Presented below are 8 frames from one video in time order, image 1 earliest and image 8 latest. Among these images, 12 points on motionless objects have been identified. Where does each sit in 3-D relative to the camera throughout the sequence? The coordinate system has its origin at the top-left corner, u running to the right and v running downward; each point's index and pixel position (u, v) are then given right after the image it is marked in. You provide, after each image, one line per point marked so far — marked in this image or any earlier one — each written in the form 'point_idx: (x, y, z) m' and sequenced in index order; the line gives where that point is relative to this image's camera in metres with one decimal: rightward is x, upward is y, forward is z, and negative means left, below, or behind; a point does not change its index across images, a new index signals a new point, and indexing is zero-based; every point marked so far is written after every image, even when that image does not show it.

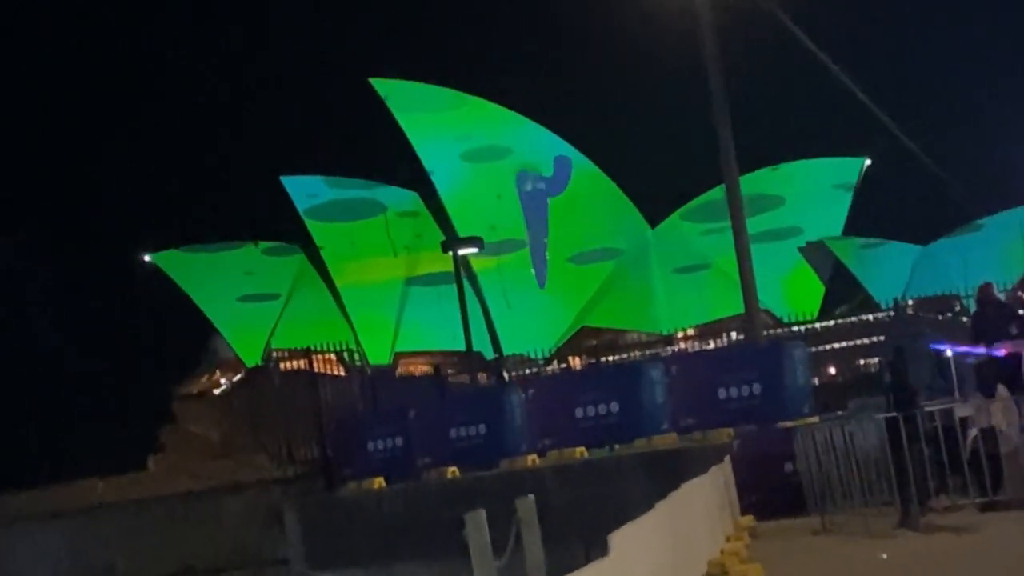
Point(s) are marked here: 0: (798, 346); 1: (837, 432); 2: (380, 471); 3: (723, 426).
0: (+3.3, -0.7, +12.9) m
1: (+3.6, -1.6, +11.9) m
2: (-2.0, -2.5, +14.3) m
3: (+2.4, -1.7, +13.0) m
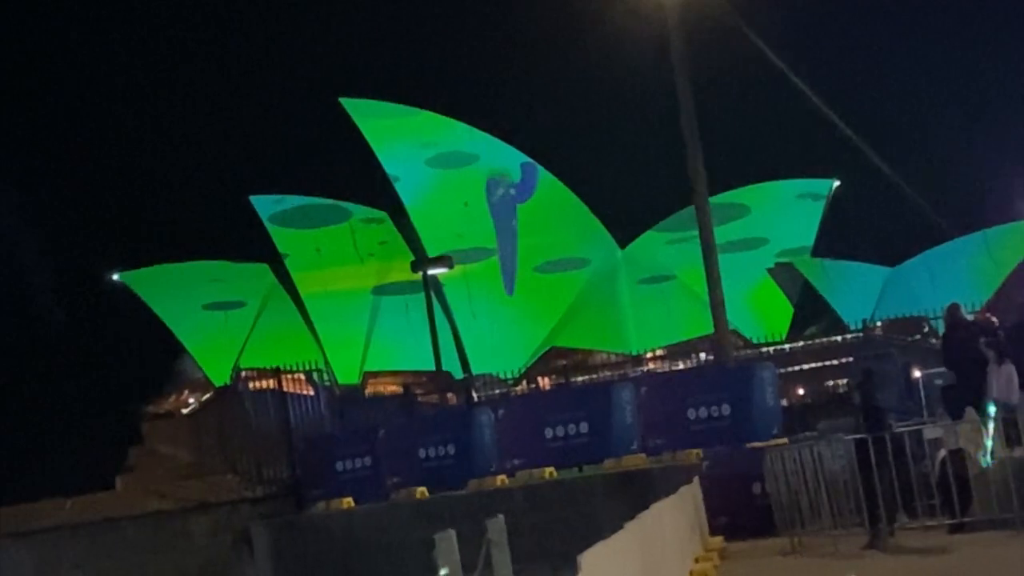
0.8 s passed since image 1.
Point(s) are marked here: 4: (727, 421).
0: (+3.0, -1.0, +12.9) m
1: (+3.2, -1.8, +11.9) m
2: (-2.3, -2.7, +14.4) m
3: (+2.1, -1.9, +13.0) m
4: (+2.5, -1.6, +12.8) m
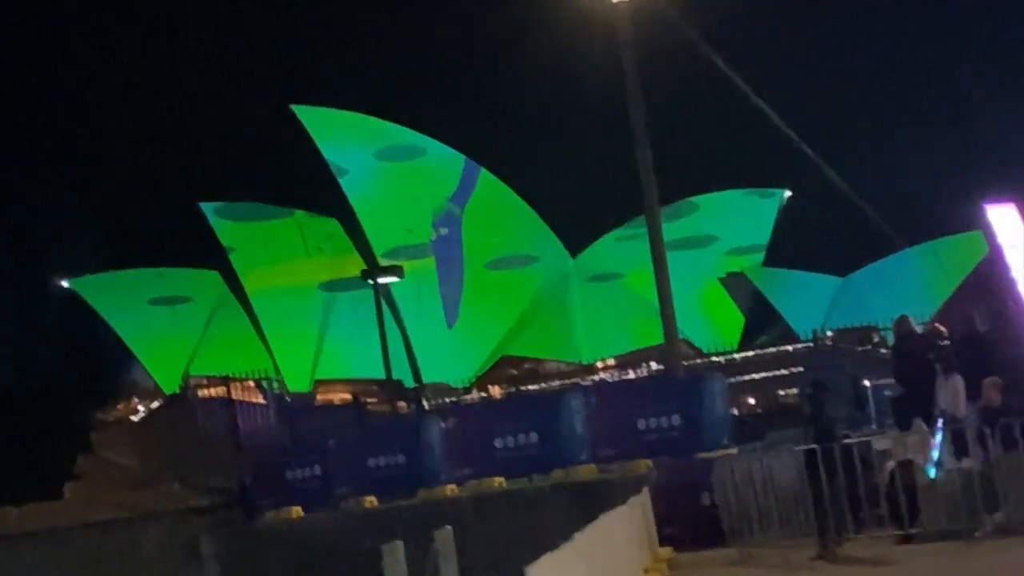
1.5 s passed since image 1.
0: (+2.4, -1.1, +12.9) m
1: (+2.7, -1.9, +11.9) m
2: (-2.9, -2.8, +14.4) m
3: (+1.5, -2.0, +13.0) m
4: (+1.9, -1.7, +12.8) m
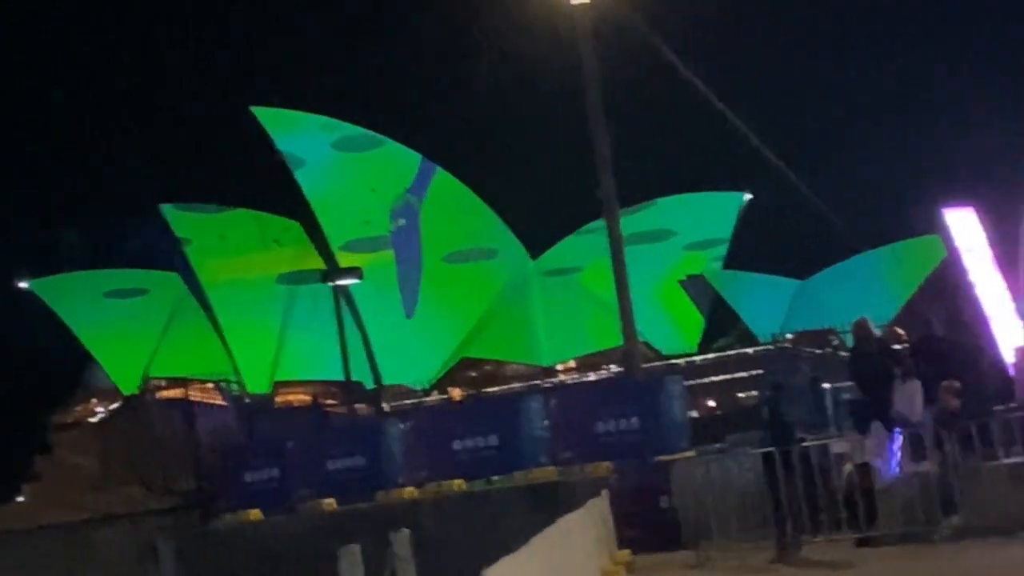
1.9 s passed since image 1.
0: (+2.0, -1.1, +13.0) m
1: (+2.2, -2.0, +11.9) m
2: (-3.4, -2.8, +14.4) m
3: (+1.1, -2.1, +13.0) m
4: (+1.5, -1.7, +12.8) m
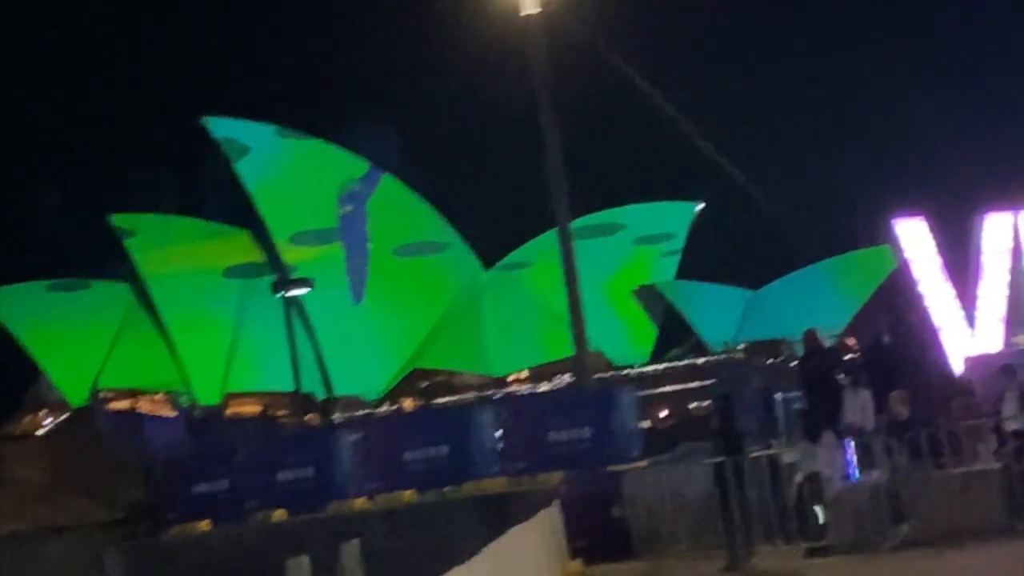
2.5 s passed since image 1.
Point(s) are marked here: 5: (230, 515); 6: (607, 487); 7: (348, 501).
0: (+1.4, -1.2, +13.0) m
1: (+1.7, -2.1, +11.9) m
2: (-4.0, -2.9, +14.3) m
3: (+0.5, -2.2, +13.0) m
4: (+0.9, -1.8, +12.8) m
5: (-3.7, -3.1, +14.7) m
6: (+1.1, -2.3, +12.4) m
7: (-2.1, -2.9, +14.6) m
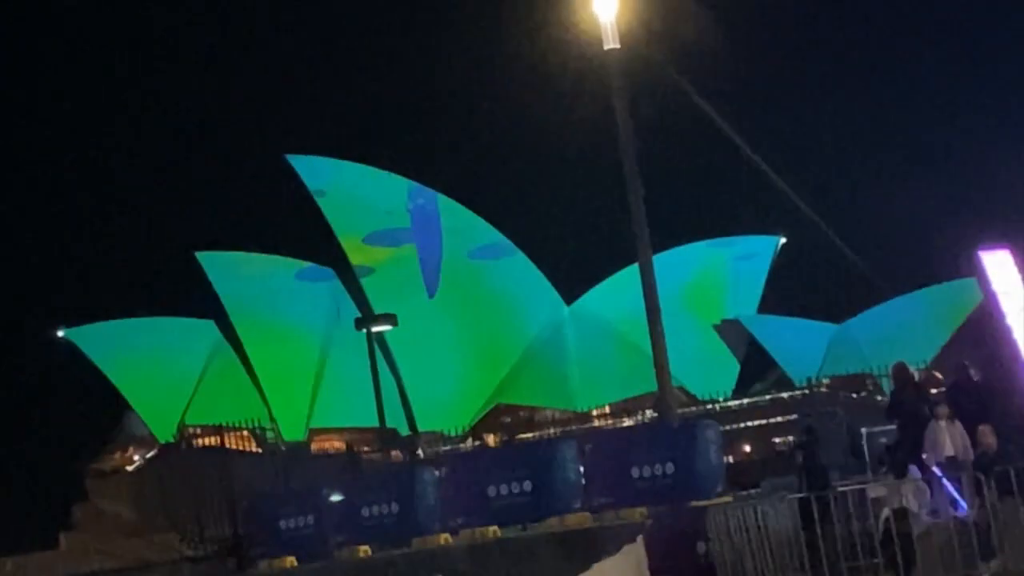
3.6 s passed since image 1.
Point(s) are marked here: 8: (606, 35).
0: (+2.4, -1.6, +12.9) m
1: (+2.6, -2.5, +11.9) m
2: (-3.0, -3.4, +14.4) m
3: (+1.5, -2.6, +13.0) m
4: (+1.9, -2.2, +12.8) m
5: (-2.7, -3.6, +14.8) m
6: (+2.0, -2.7, +12.4) m
7: (-1.1, -3.3, +14.6) m
8: (+1.1, +2.9, +12.4) m
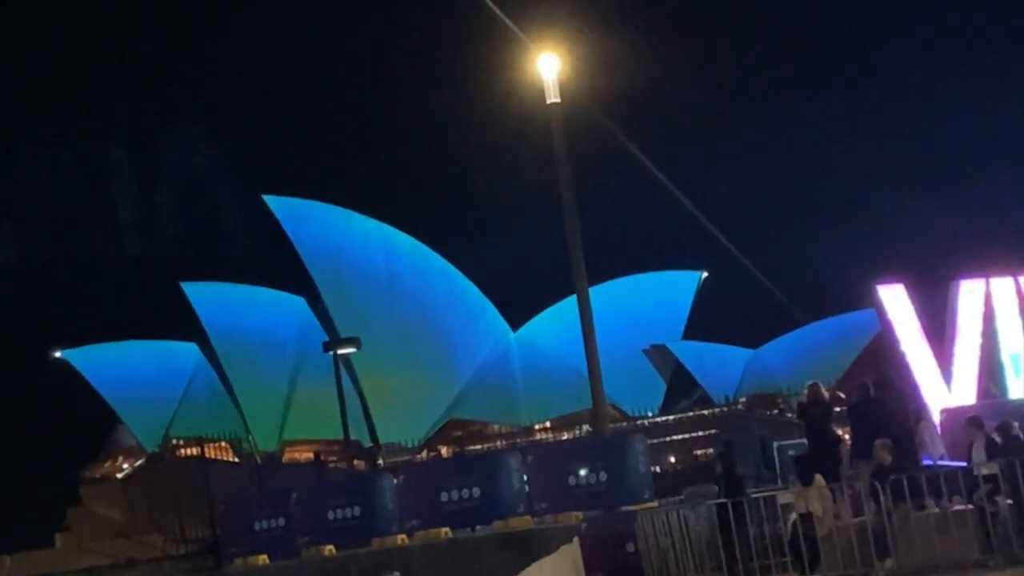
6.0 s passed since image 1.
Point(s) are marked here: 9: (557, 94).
0: (+1.7, -2.0, +14.4) m
1: (+2.0, -2.8, +13.4) m
2: (-3.6, -3.8, +15.8) m
3: (+0.8, -2.9, +14.5) m
4: (+1.2, -2.6, +14.3) m
5: (-3.3, -3.9, +16.2) m
6: (+1.4, -3.0, +13.9) m
7: (-1.8, -3.7, +16.1) m
8: (+0.5, +2.5, +13.9) m
9: (+0.6, +2.5, +13.9) m
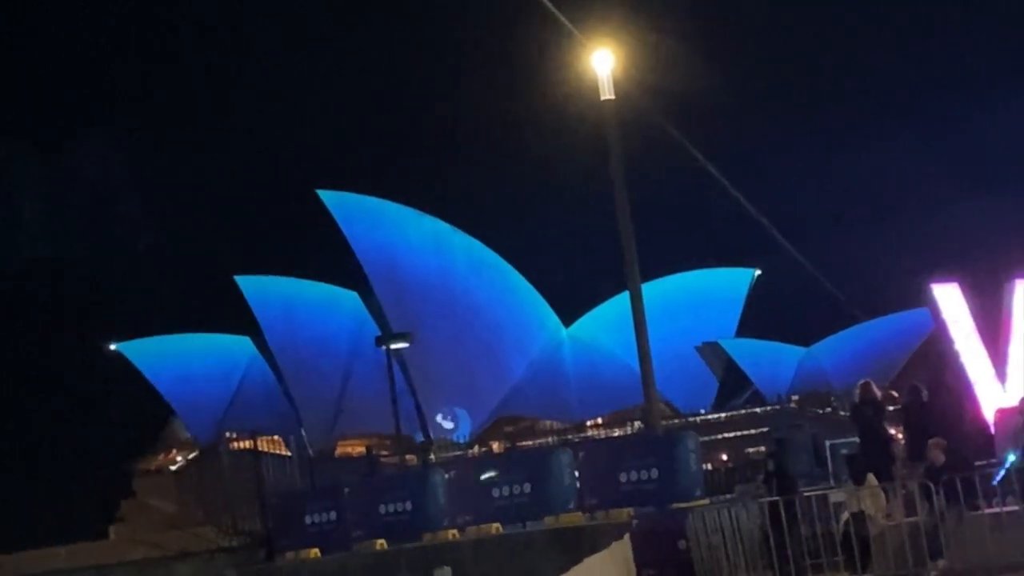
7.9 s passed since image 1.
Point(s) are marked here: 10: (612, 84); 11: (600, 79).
0: (+2.4, -2.0, +14.4) m
1: (+2.6, -2.8, +13.4) m
2: (-3.0, -3.7, +15.9) m
3: (+1.5, -2.9, +14.5) m
4: (+1.9, -2.6, +14.3) m
5: (-2.7, -3.8, +16.2) m
6: (+2.1, -3.0, +13.9) m
7: (-1.1, -3.6, +16.1) m
8: (+1.1, +2.6, +13.9) m
9: (+1.3, +2.5, +13.9) m
10: (+1.3, +2.6, +14.0) m
11: (+1.1, +2.7, +14.0) m
